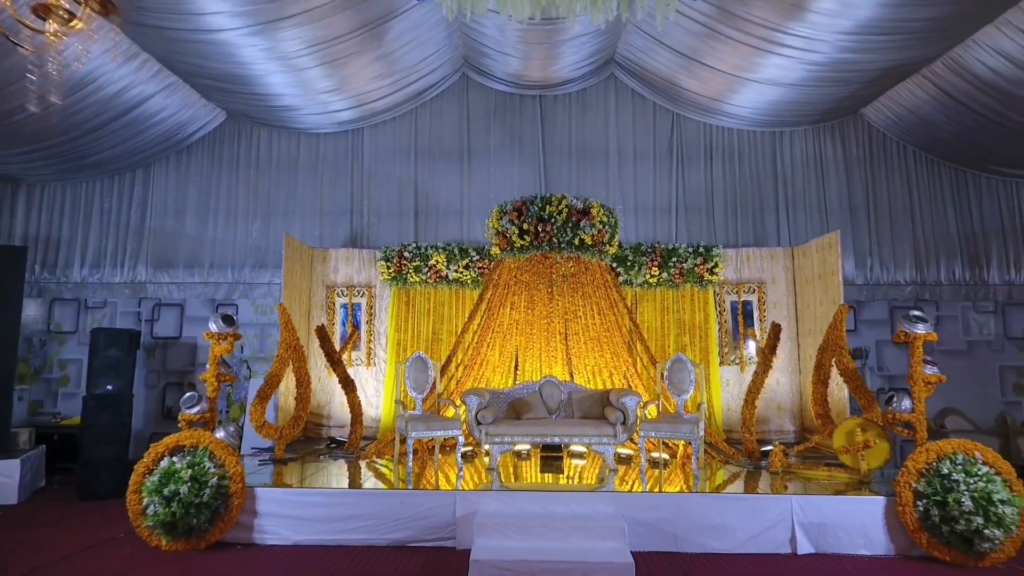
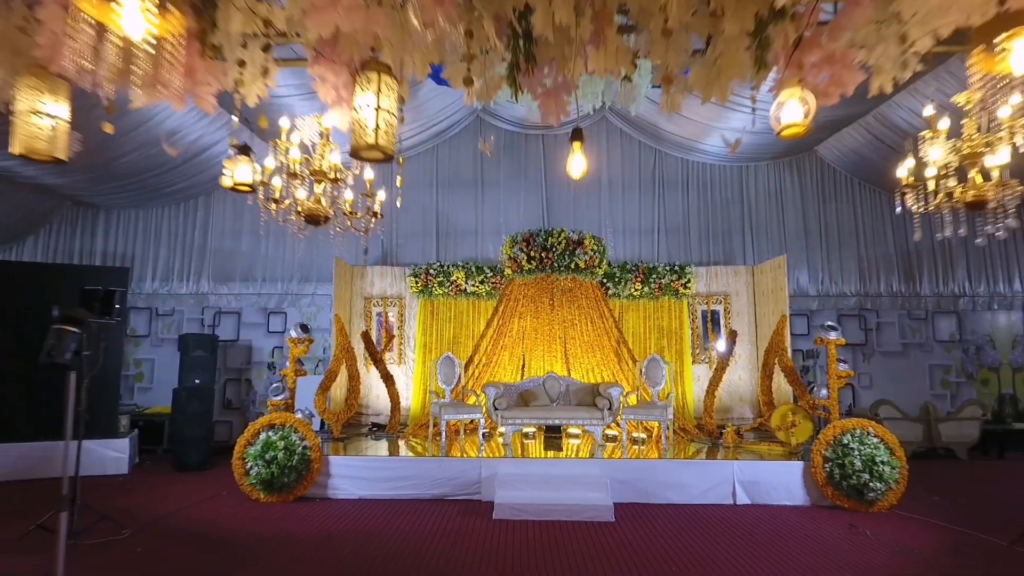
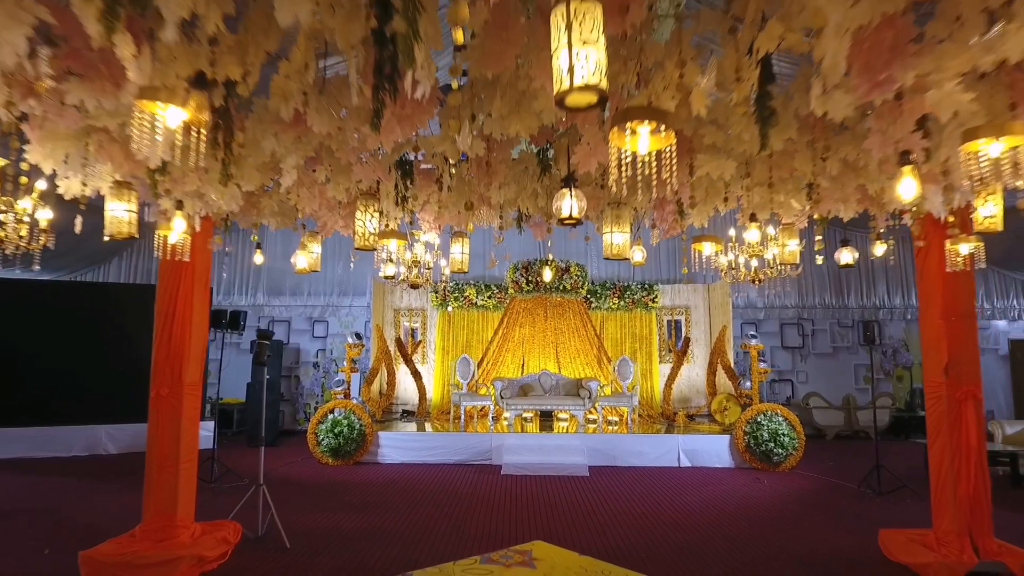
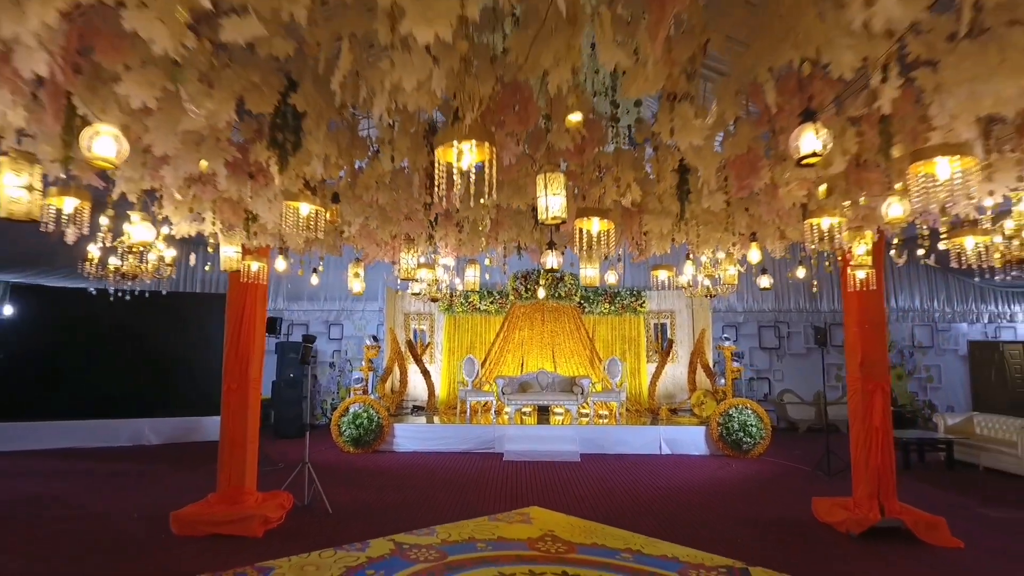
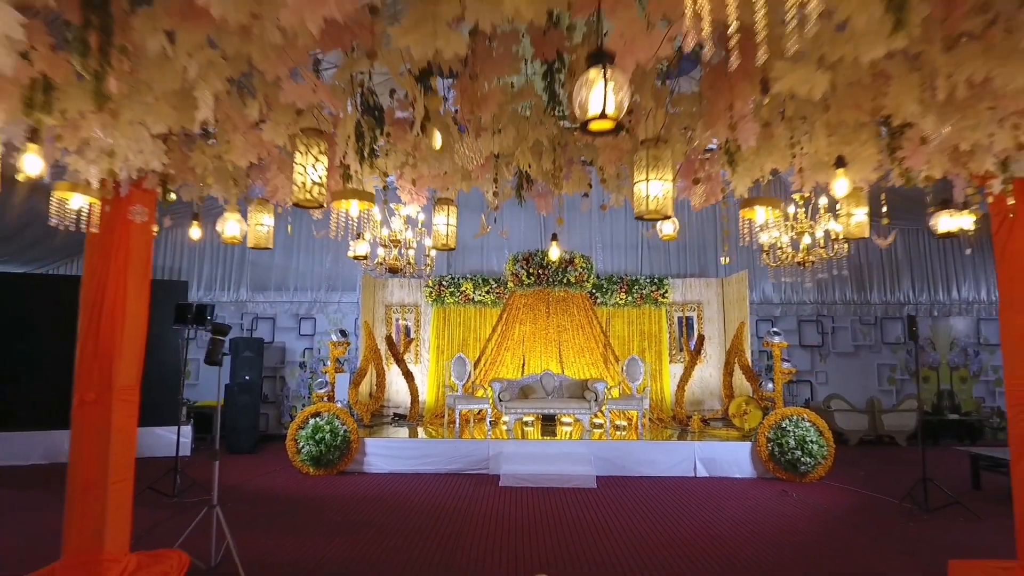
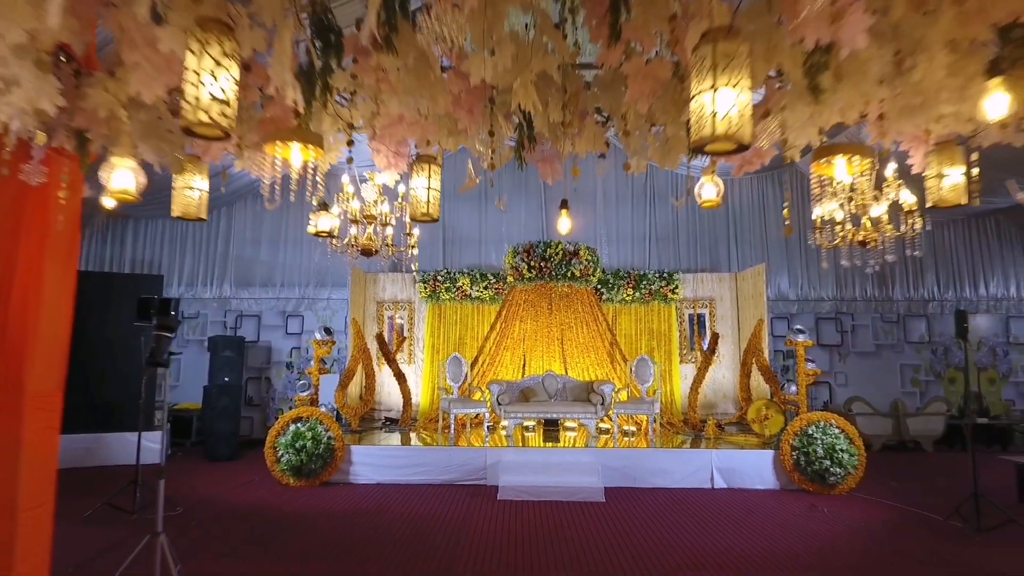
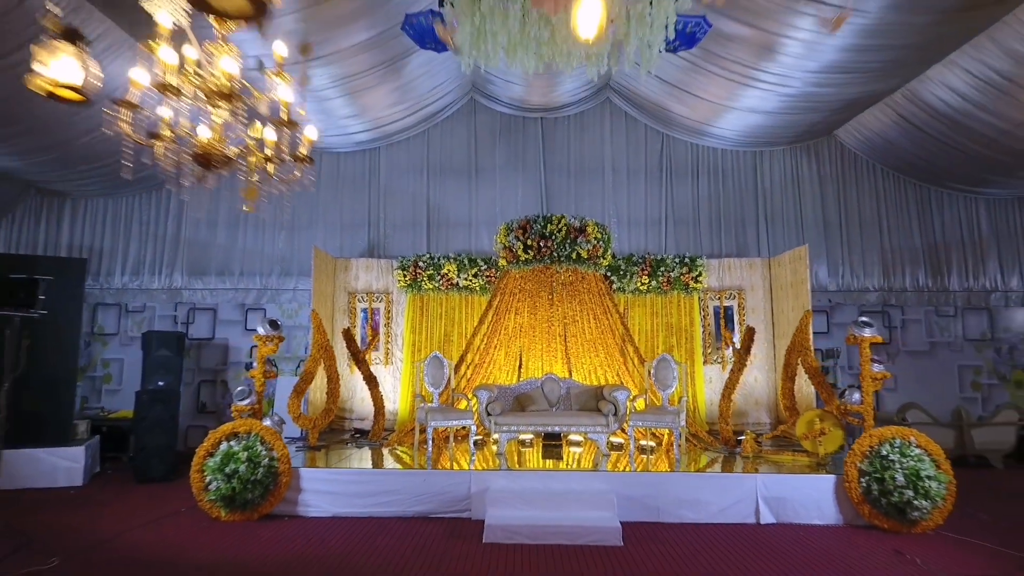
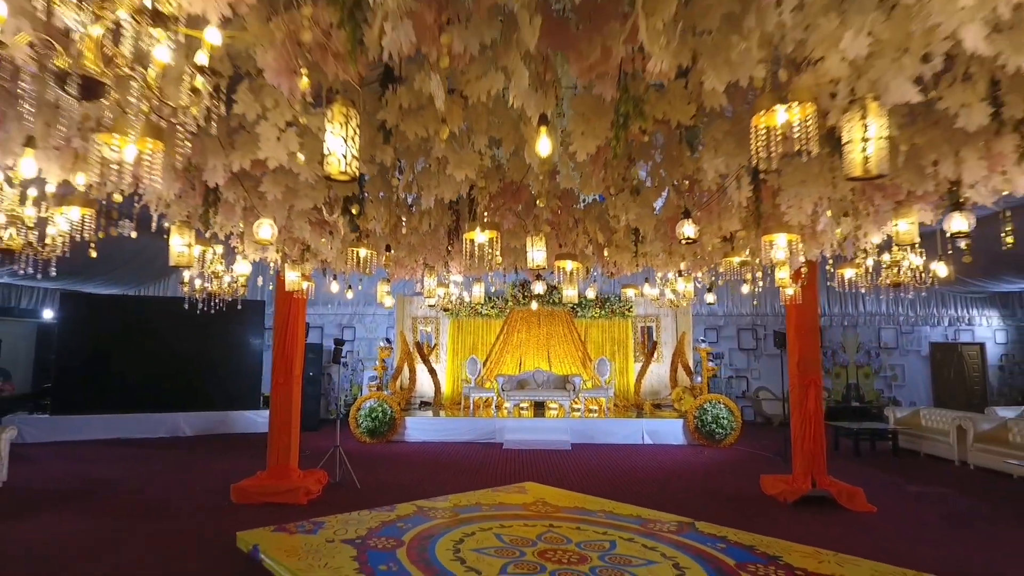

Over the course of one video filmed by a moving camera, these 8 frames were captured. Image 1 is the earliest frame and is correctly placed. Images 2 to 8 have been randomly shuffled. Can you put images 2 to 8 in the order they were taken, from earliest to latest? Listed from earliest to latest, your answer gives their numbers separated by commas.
7, 2, 6, 5, 3, 4, 8
